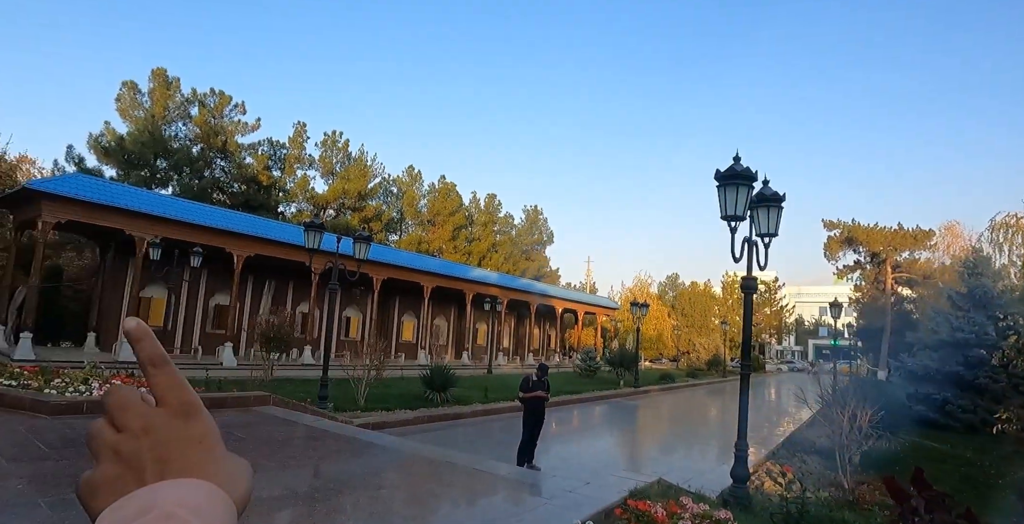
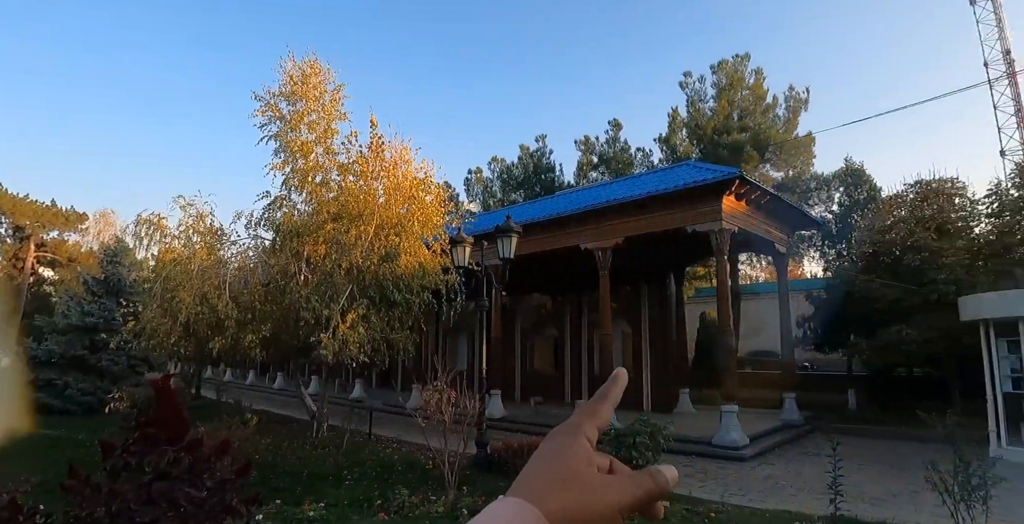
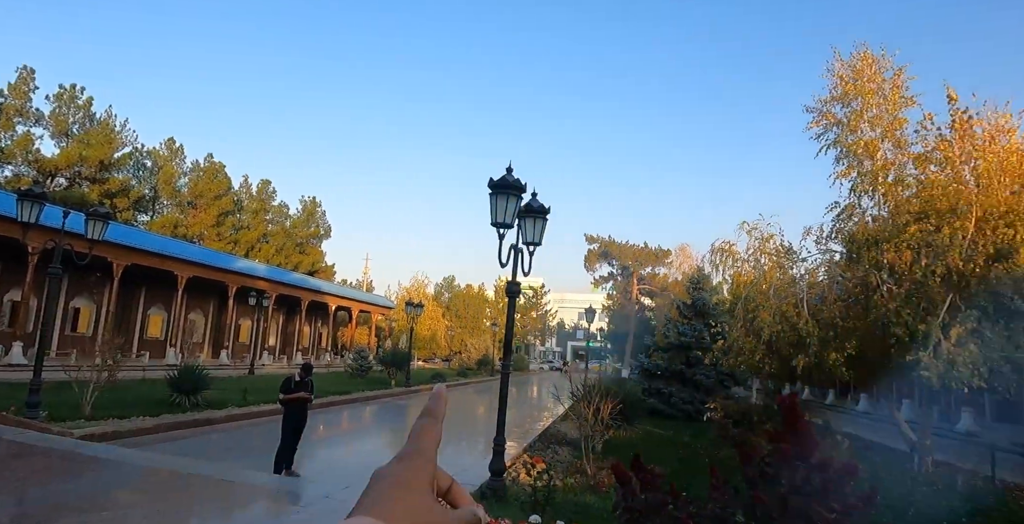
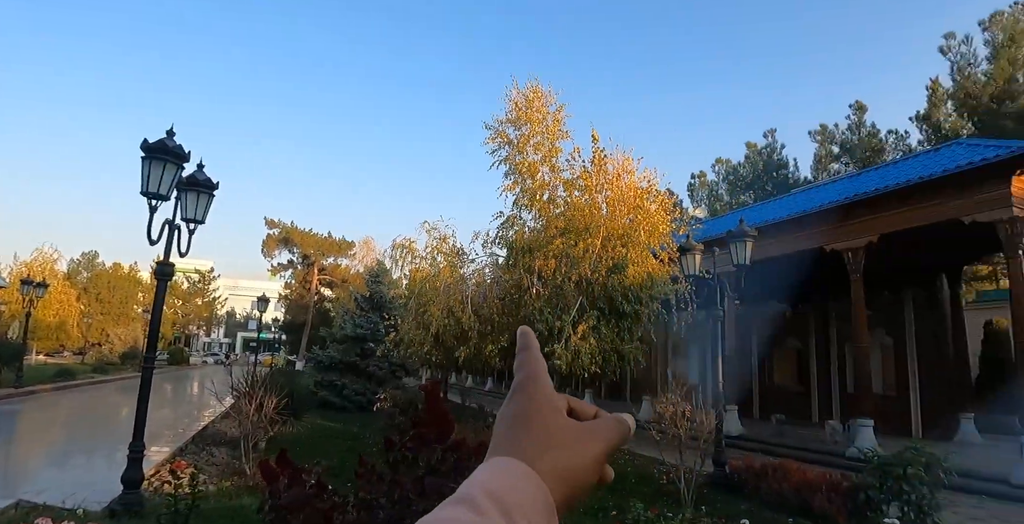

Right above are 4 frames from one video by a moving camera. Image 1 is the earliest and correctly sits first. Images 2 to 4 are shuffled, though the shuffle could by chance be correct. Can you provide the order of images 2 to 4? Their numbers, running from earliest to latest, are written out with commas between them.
3, 4, 2
